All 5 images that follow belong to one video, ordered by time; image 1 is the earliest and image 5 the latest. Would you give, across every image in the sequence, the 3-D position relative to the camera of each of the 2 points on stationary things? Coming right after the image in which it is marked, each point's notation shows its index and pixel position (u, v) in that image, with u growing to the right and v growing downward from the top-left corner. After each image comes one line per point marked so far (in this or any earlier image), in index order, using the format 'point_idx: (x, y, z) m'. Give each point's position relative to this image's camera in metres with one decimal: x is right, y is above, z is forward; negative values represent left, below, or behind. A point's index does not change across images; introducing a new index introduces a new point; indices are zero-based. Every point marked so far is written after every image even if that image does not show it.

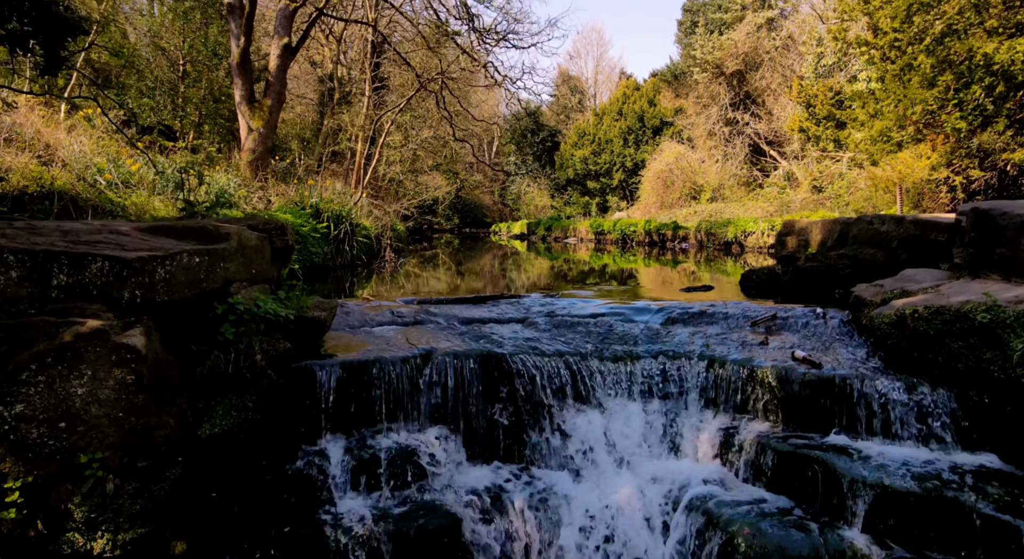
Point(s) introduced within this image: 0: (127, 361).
0: (-1.5, -0.3, +2.5) m
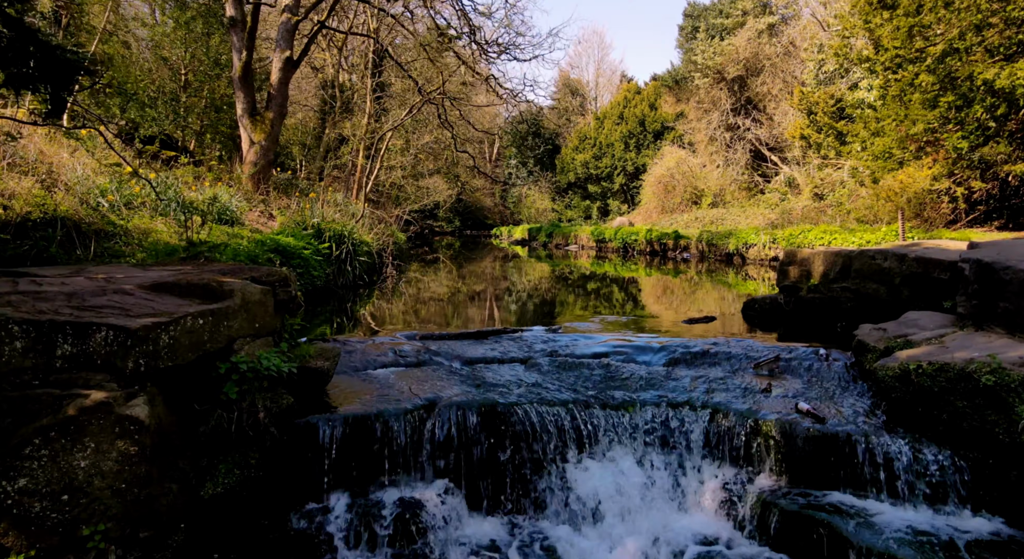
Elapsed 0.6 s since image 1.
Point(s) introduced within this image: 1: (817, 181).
0: (-1.5, -0.6, +2.5) m
1: (+7.9, +2.6, +16.9) m
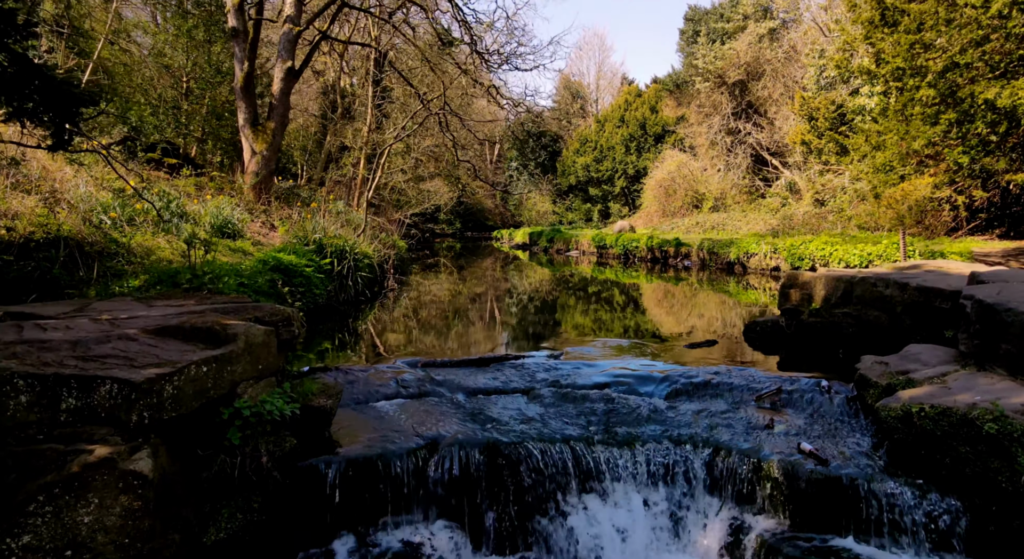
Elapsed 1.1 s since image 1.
0: (-1.5, -0.8, +2.5) m
1: (+7.9, +2.4, +16.9) m
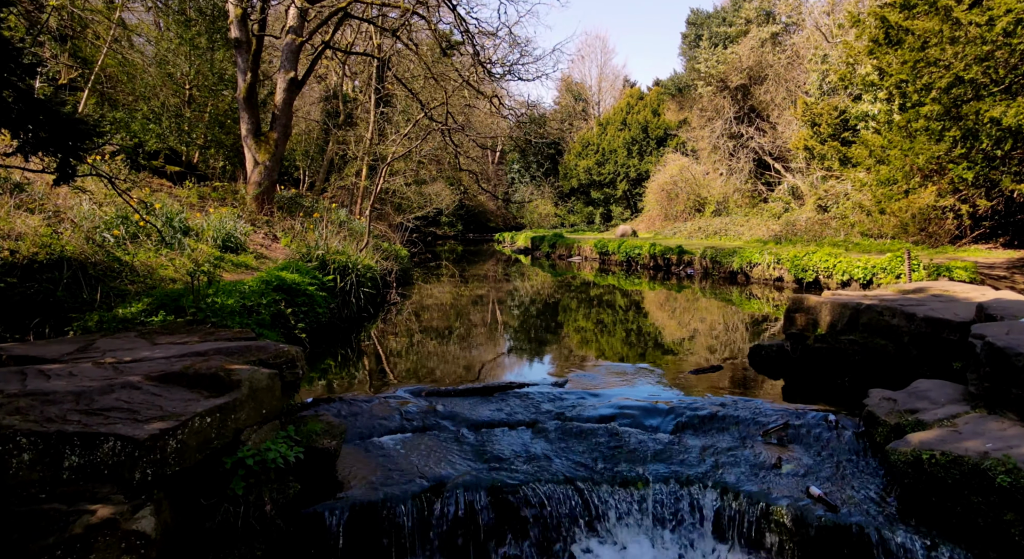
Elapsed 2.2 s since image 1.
0: (-1.4, -1.0, +2.5) m
1: (+7.9, +2.2, +16.8) m
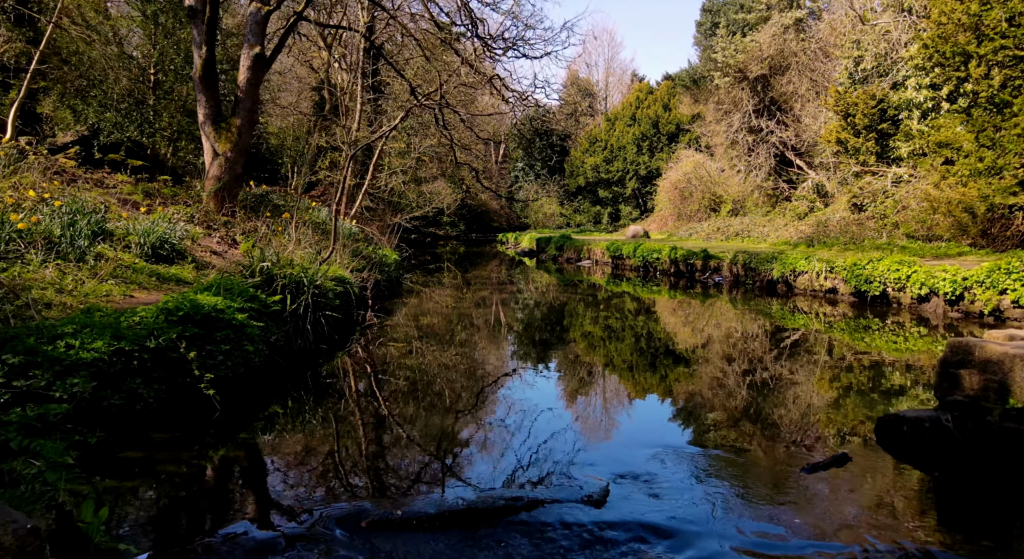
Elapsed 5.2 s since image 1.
0: (-1.4, -1.3, +0.3) m
1: (+8.0, +2.0, +14.6) m
